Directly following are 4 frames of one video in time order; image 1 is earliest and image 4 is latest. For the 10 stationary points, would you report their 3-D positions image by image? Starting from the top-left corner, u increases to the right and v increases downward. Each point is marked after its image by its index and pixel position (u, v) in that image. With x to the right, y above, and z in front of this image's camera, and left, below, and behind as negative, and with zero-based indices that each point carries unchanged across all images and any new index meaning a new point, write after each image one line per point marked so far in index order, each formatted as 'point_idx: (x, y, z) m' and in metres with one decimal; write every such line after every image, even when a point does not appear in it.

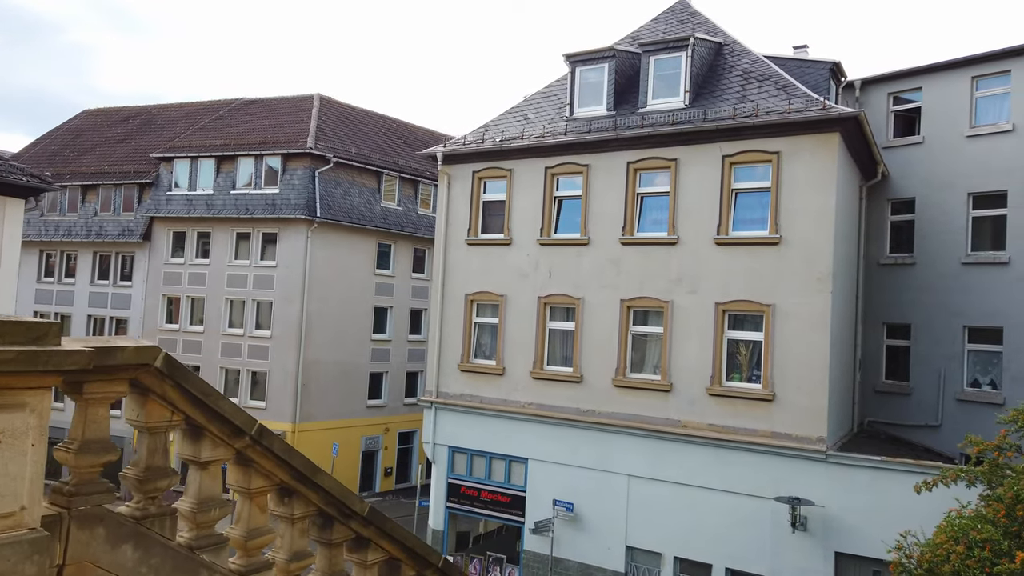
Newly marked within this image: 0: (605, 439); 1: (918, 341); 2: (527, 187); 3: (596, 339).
0: (+2.1, -3.3, +16.7) m
1: (+9.6, -1.2, +17.9) m
2: (+0.4, +2.4, +18.2) m
3: (+1.9, -1.2, +17.1) m
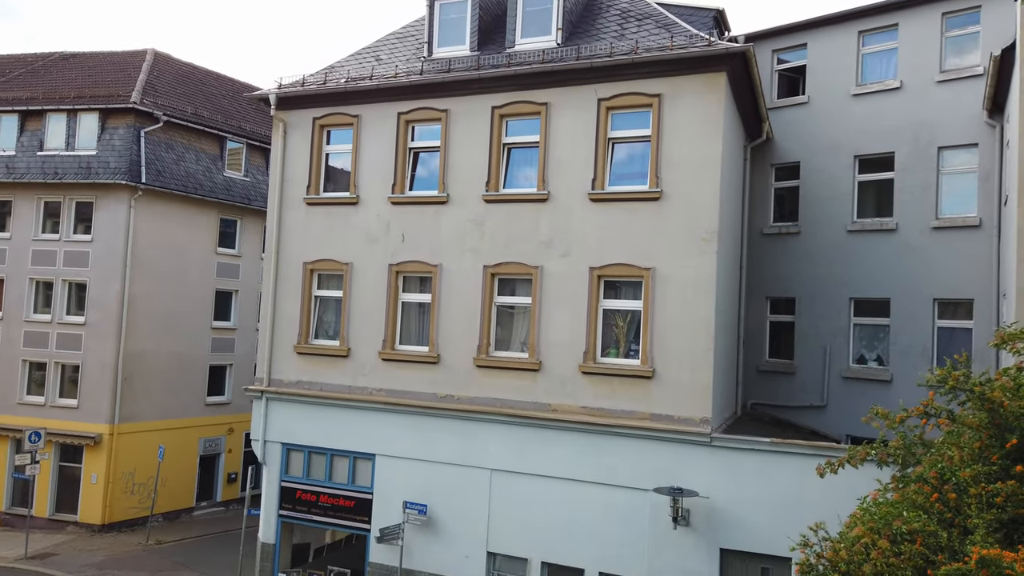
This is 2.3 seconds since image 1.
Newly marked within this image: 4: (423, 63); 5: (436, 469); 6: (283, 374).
0: (-0.9, -2.6, +14.3) m
1: (+6.4, -0.6, +16.7) m
2: (-2.8, +3.1, +15.6) m
3: (-1.1, -0.5, +14.7) m
4: (-1.8, +4.6, +15.6) m
5: (-1.5, -3.5, +14.6) m
6: (-4.8, -1.8, +16.1) m
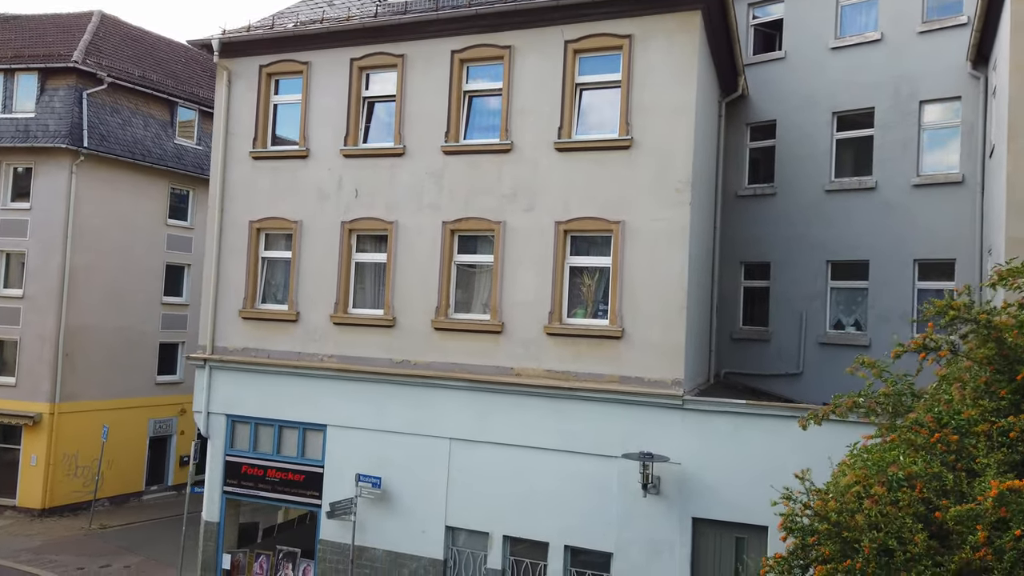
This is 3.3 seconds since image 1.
0: (-1.6, -1.9, +13.4) m
1: (+5.6, +0.2, +16.0) m
2: (-3.5, +3.9, +14.5) m
3: (-1.8, +0.3, +13.7) m
4: (-2.5, +5.4, +14.5) m
5: (-2.2, -2.7, +13.6) m
6: (-5.6, -1.0, +15.0) m
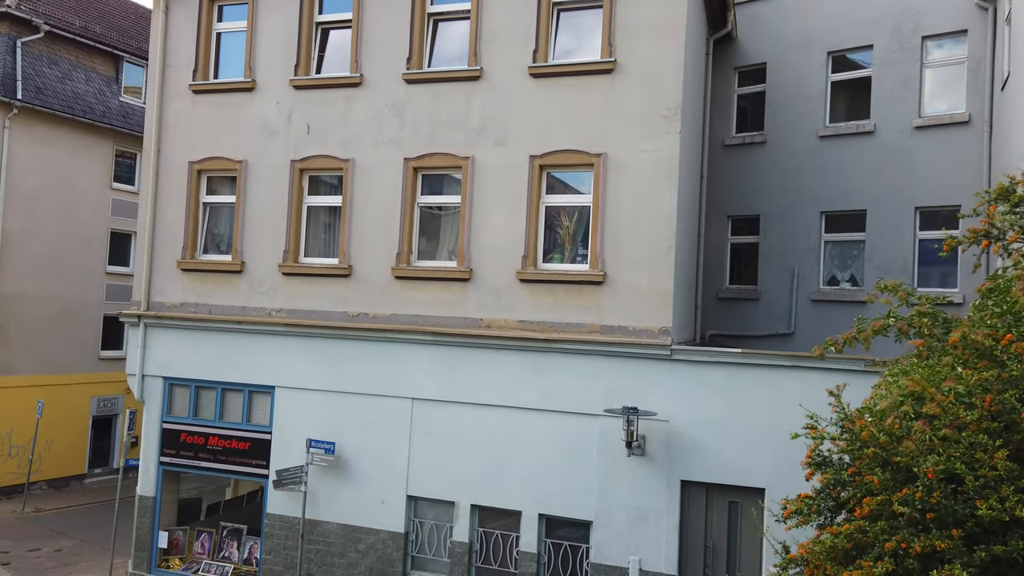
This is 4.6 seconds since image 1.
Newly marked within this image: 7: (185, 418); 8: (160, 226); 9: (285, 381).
0: (-2.1, -1.0, +12.0) m
1: (+5.0, +1.1, +14.9) m
2: (-4.0, +4.8, +13.0) m
3: (-2.3, +1.2, +12.4) m
4: (-3.1, +6.3, +13.1) m
5: (-2.7, -1.8, +12.2) m
6: (-6.1, -0.1, +13.5) m
7: (-5.7, -2.3, +13.3) m
8: (-6.3, +1.1, +13.6) m
9: (-3.8, -1.5, +12.6) m
